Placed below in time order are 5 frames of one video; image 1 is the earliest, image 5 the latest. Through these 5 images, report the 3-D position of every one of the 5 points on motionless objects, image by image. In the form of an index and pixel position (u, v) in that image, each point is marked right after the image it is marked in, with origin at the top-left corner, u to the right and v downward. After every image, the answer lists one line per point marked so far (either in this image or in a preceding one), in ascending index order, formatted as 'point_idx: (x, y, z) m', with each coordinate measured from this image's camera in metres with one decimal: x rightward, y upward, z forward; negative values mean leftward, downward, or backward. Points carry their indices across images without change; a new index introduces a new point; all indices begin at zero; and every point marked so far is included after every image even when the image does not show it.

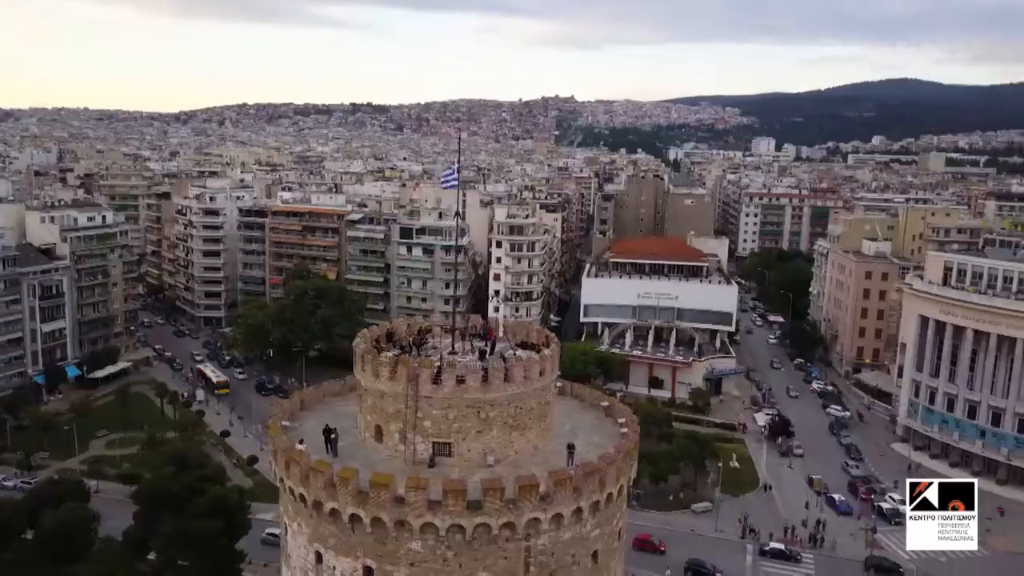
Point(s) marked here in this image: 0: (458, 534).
0: (-1.3, -6.0, +19.7) m
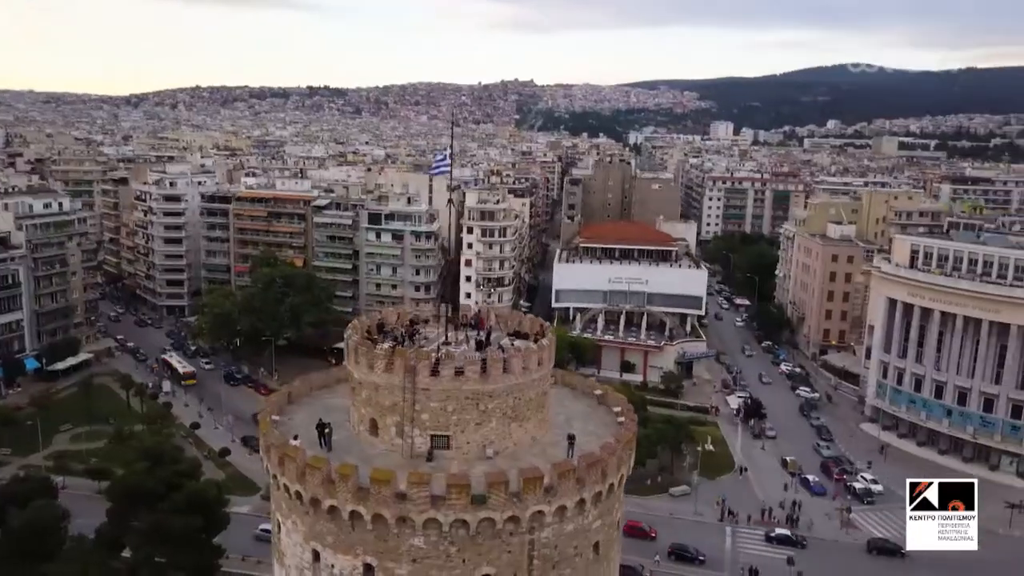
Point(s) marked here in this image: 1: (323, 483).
0: (-1.2, -5.8, +19.3) m
1: (-4.6, -4.8, +19.6) m
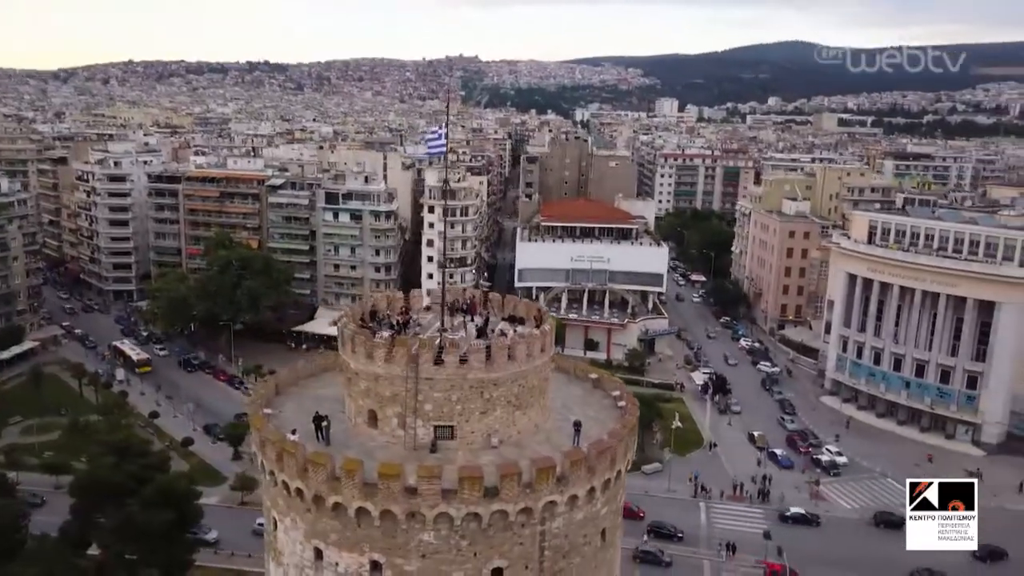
0: (-0.9, -5.4, +18.7) m
1: (-4.3, -4.5, +18.8) m
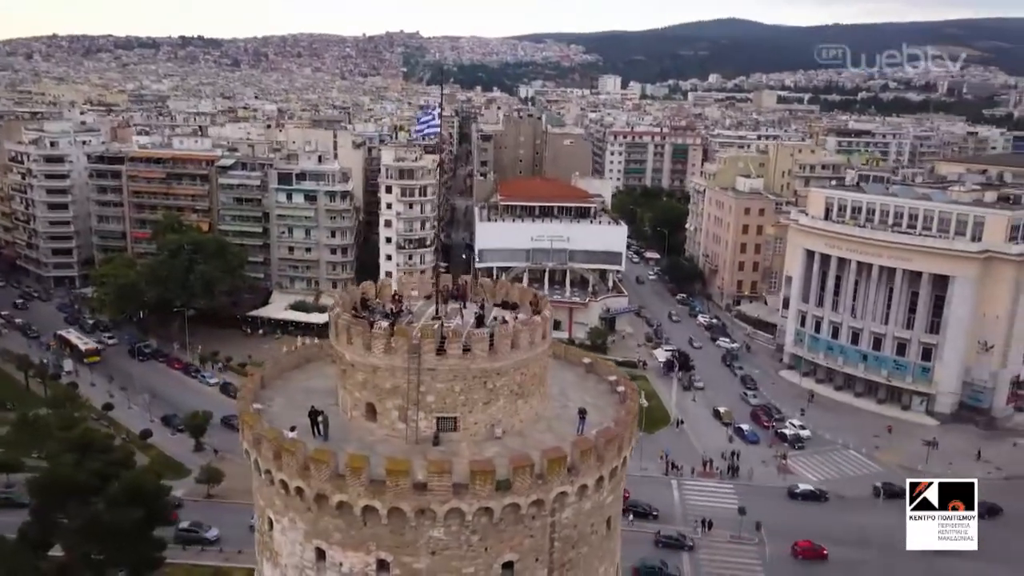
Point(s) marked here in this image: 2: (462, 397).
0: (-0.6, -5.2, +18.2) m
1: (-4.1, -4.3, +18.0) m
2: (-1.2, -2.7, +19.9) m
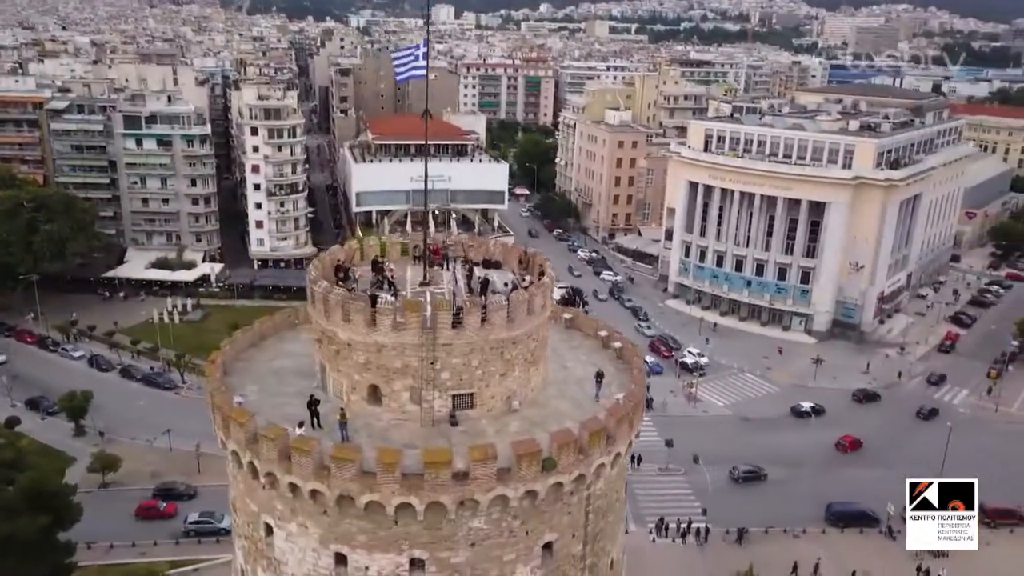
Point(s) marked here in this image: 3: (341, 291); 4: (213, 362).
0: (+0.3, -4.4, +16.8) m
1: (-3.1, -3.7, +15.9) m
2: (-0.7, -1.9, +18.1) m
3: (-3.8, -0.1, +18.4) m
4: (-7.3, -1.8, +19.8) m
